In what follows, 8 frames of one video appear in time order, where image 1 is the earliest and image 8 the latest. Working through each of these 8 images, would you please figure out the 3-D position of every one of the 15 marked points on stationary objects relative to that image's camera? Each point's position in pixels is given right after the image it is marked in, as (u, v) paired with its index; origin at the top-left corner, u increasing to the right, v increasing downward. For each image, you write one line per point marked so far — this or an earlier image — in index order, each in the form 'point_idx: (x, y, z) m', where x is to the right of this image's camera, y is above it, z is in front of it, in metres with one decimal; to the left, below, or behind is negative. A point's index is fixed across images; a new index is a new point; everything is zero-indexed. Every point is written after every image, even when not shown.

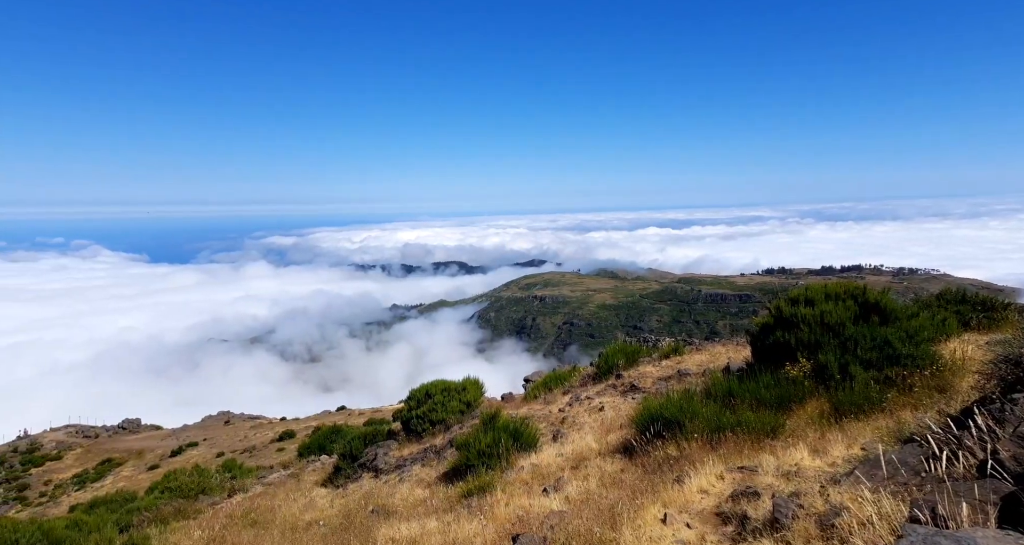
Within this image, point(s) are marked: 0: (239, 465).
0: (-5.4, -3.9, +11.9) m
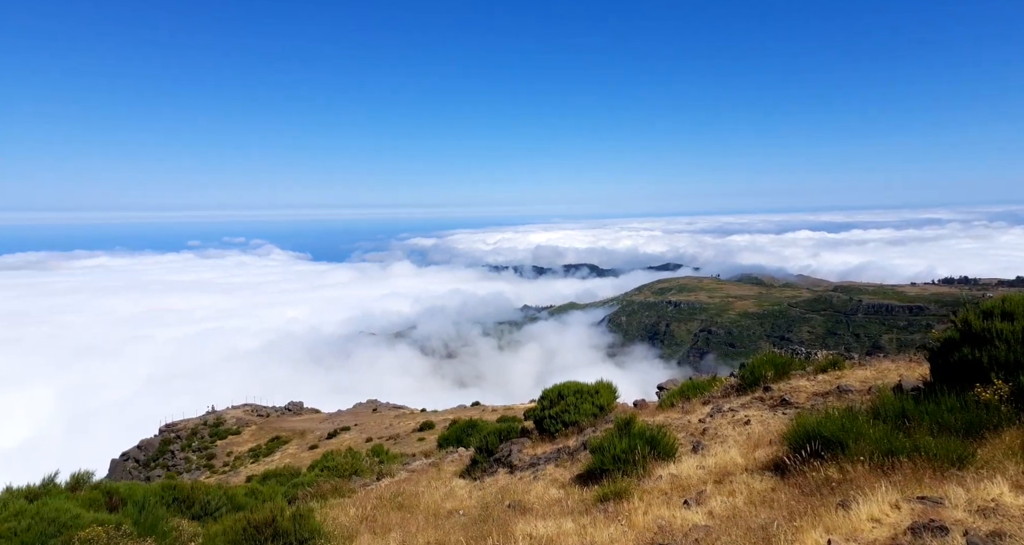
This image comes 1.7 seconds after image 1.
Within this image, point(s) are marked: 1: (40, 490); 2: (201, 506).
0: (-2.6, -3.9, +12.7) m
1: (-7.4, -3.4, +9.1) m
2: (-5.0, -3.8, +9.3) m
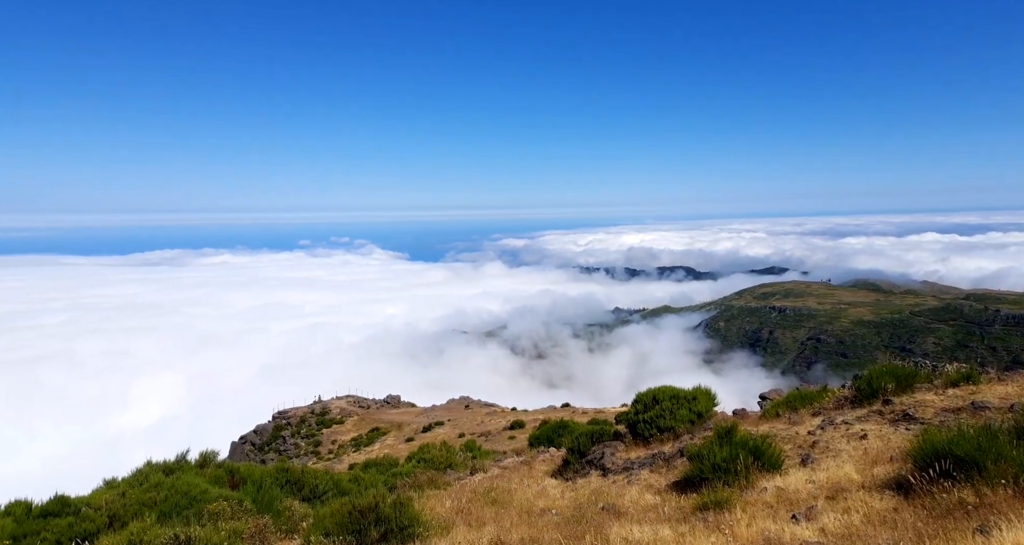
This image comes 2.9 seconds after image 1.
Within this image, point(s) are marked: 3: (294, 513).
0: (-0.6, -3.9, +13.0) m
1: (-5.8, -3.4, +10.0) m
2: (-3.4, -3.8, +9.9) m
3: (-3.4, -3.8, +9.1) m
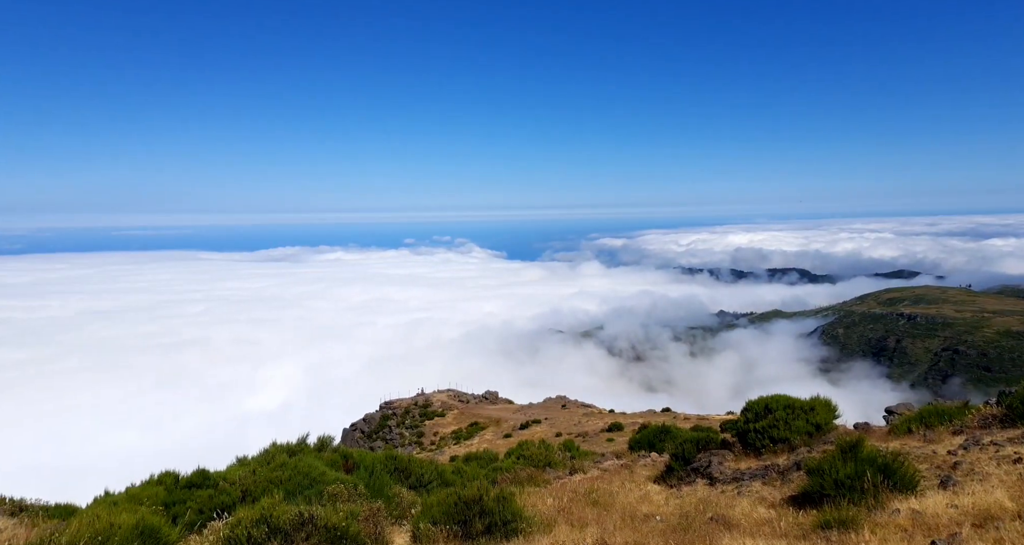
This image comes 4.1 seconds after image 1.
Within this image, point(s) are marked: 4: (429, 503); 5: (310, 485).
0: (+1.5, -3.9, +12.9) m
1: (-4.0, -3.3, +10.7) m
2: (-1.7, -3.7, +10.3) m
3: (-1.8, -3.8, +9.4) m
4: (-1.3, -3.6, +8.9) m
5: (-3.3, -3.5, +9.3) m
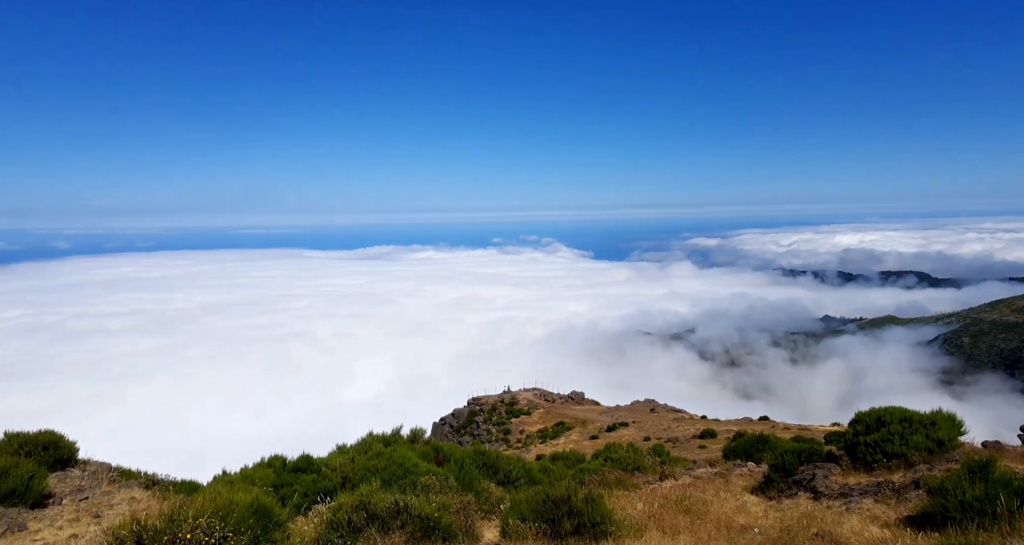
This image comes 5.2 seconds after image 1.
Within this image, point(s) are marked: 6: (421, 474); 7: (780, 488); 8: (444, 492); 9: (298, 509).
0: (+3.4, -3.9, +12.5) m
1: (-2.4, -3.2, +11.1) m
2: (-0.1, -3.7, +10.4) m
3: (-0.3, -3.7, +9.6) m
4: (+0.1, -3.6, +9.0) m
5: (-1.8, -3.5, +9.7) m
6: (-1.6, -3.4, +9.7) m
7: (+4.1, -3.3, +8.7) m
8: (-1.1, -3.5, +9.1) m
9: (-3.2, -3.6, +8.7) m
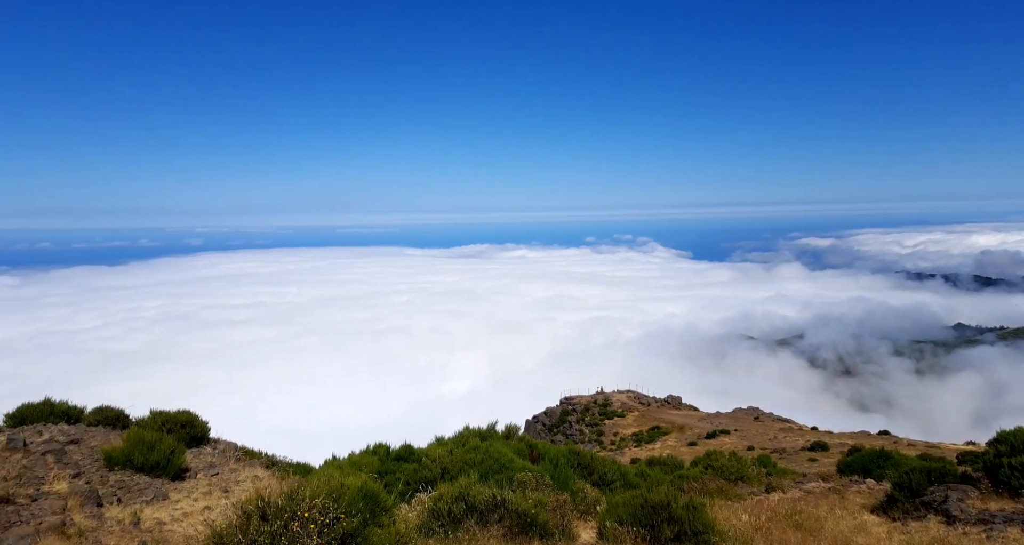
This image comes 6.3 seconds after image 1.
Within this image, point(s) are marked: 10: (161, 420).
0: (+5.4, -4.0, +11.9) m
1: (-0.5, -3.2, +11.3) m
2: (+1.6, -3.7, +10.3) m
3: (+1.3, -3.7, +9.5) m
4: (+1.6, -3.6, +8.9) m
5: (-0.2, -3.4, +9.8) m
6: (+0.1, -3.4, +9.8) m
7: (+5.5, -3.3, +8.0) m
8: (+0.4, -3.5, +9.1) m
9: (-1.7, -3.6, +9.0) m
10: (-6.1, -2.5, +9.9) m
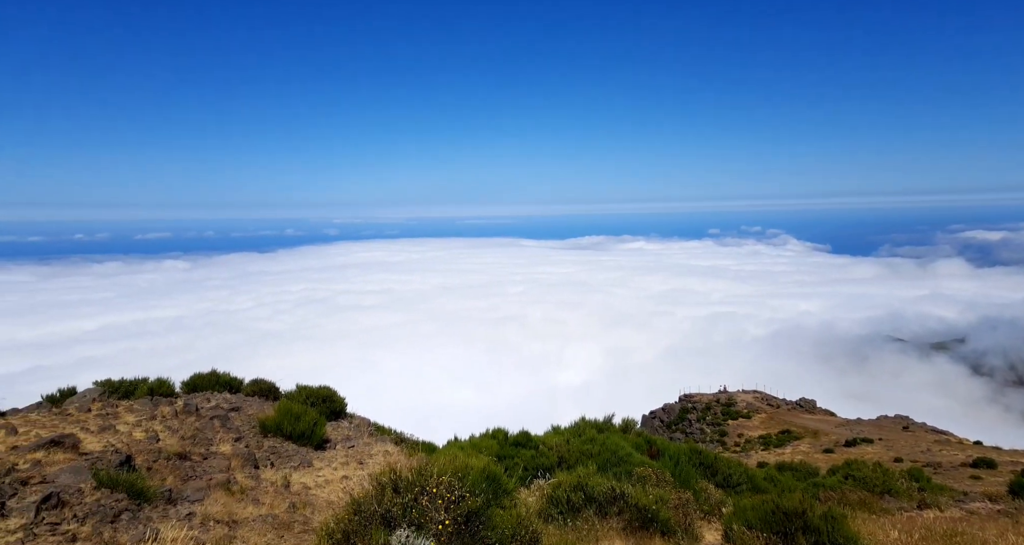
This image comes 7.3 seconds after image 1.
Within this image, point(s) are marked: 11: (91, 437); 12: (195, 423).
0: (+7.7, -3.9, +10.8) m
1: (+1.8, -3.0, +11.2) m
2: (+3.7, -3.6, +9.8) m
3: (+3.2, -3.6, +9.1) m
4: (+3.4, -3.5, +8.5) m
5: (+1.8, -3.3, +9.7) m
6: (+2.1, -3.3, +9.6) m
7: (+7.2, -3.3, +6.9) m
8: (+2.3, -3.4, +8.9) m
9: (+0.2, -3.4, +9.2) m
10: (-3.9, -2.3, +10.8) m
11: (-6.1, -2.4, +8.2) m
12: (-5.1, -2.4, +9.2) m
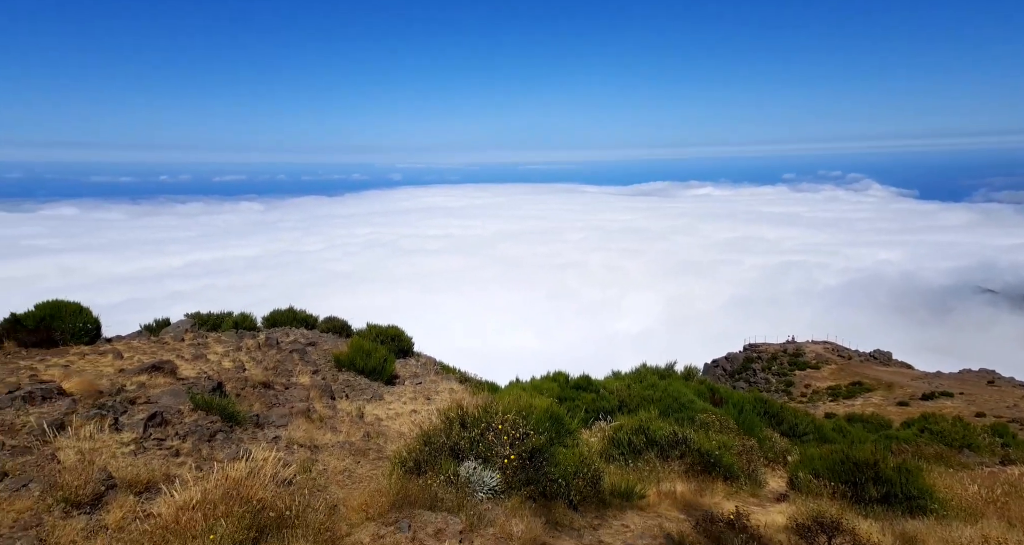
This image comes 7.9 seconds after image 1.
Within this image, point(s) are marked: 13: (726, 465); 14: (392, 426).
0: (+8.8, -3.0, +10.4) m
1: (+3.0, -2.0, +11.2) m
2: (+4.8, -2.6, +9.7) m
3: (+4.2, -2.7, +9.1) m
4: (+4.4, -2.7, +8.4) m
5: (+2.9, -2.3, +9.7) m
6: (+3.2, -2.3, +9.6) m
7: (+8.0, -2.7, +6.5) m
8: (+3.3, -2.5, +8.9) m
9: (+1.2, -2.5, +9.4) m
10: (-2.7, -1.2, +11.2) m
11: (-5.1, -1.4, +8.8) m
12: (-4.1, -1.4, +9.7) m
13: (+3.1, -2.7, +8.1) m
14: (-1.8, -2.3, +8.5) m
